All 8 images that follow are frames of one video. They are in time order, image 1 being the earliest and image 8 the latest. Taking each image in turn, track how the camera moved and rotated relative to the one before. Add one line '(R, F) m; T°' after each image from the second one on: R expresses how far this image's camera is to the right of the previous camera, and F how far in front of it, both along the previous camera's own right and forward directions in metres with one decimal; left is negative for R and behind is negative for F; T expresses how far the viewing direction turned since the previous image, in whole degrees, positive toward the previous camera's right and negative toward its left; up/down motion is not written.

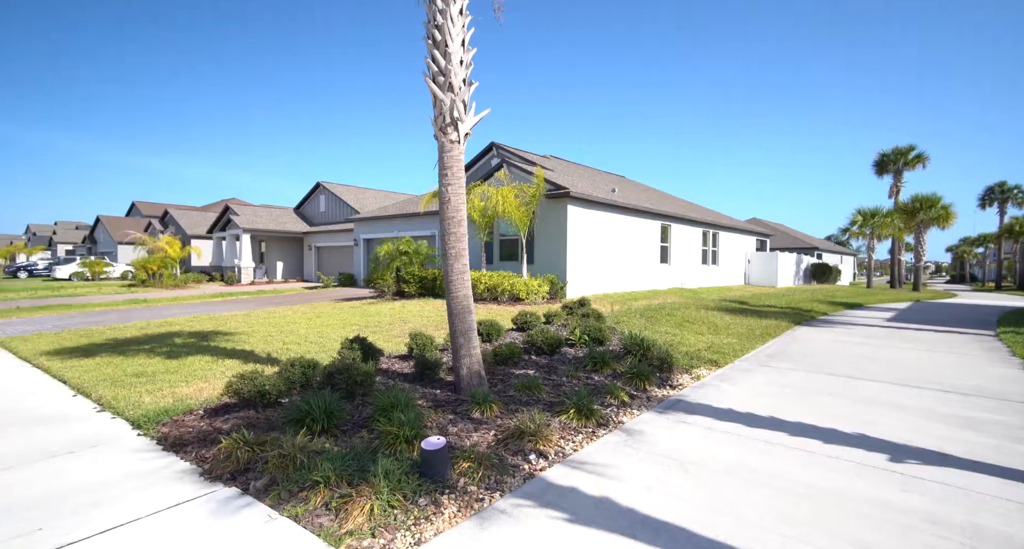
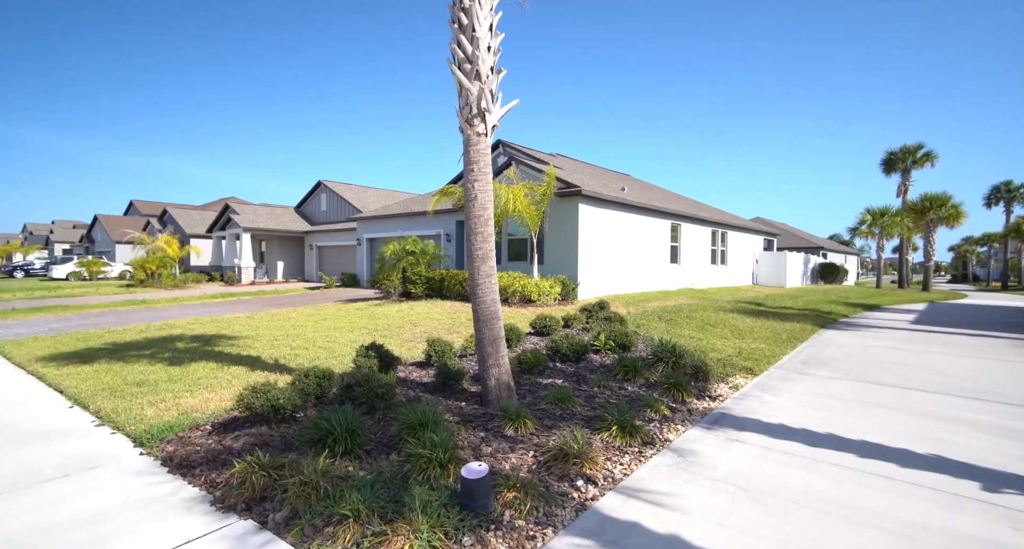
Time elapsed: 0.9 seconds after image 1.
(-0.3, +0.4) m; 0°
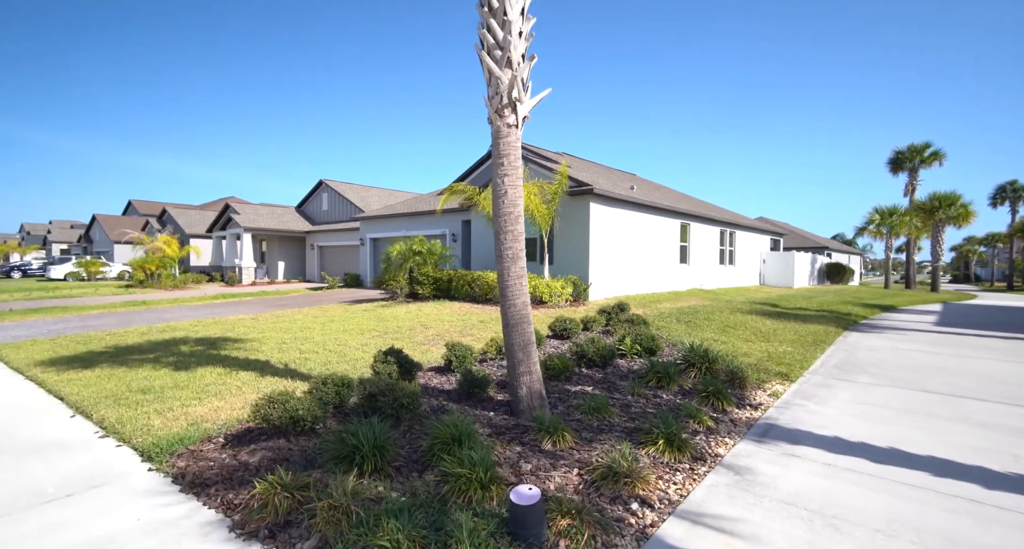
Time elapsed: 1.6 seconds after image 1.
(-0.3, +0.3) m; 0°
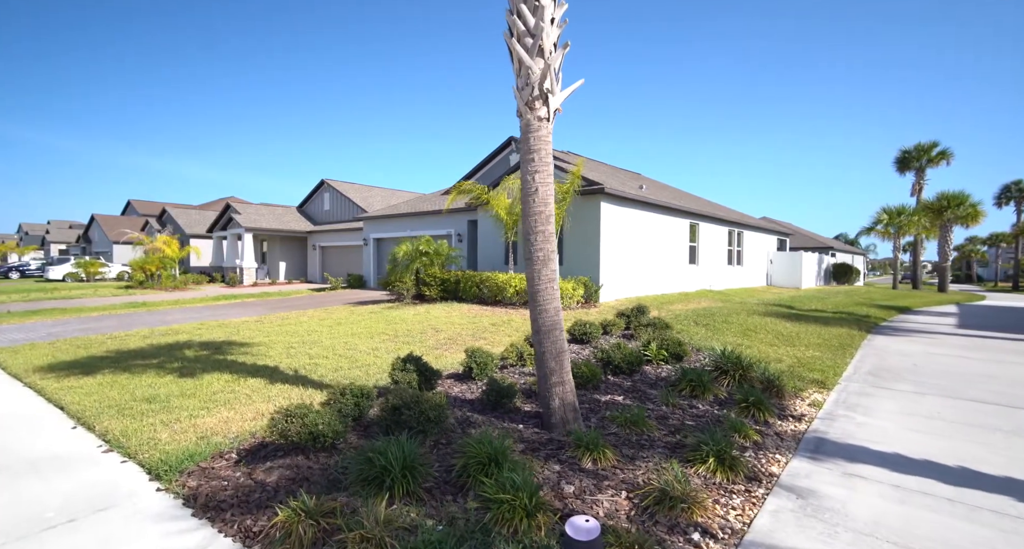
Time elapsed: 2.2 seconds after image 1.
(-0.3, +0.3) m; 0°
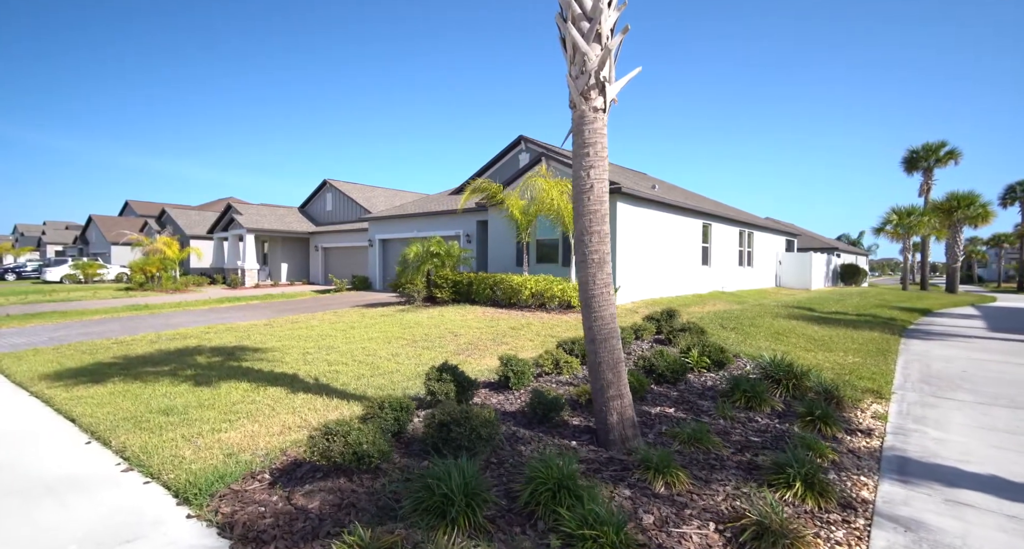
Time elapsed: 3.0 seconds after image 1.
(-0.4, +0.3) m; 0°
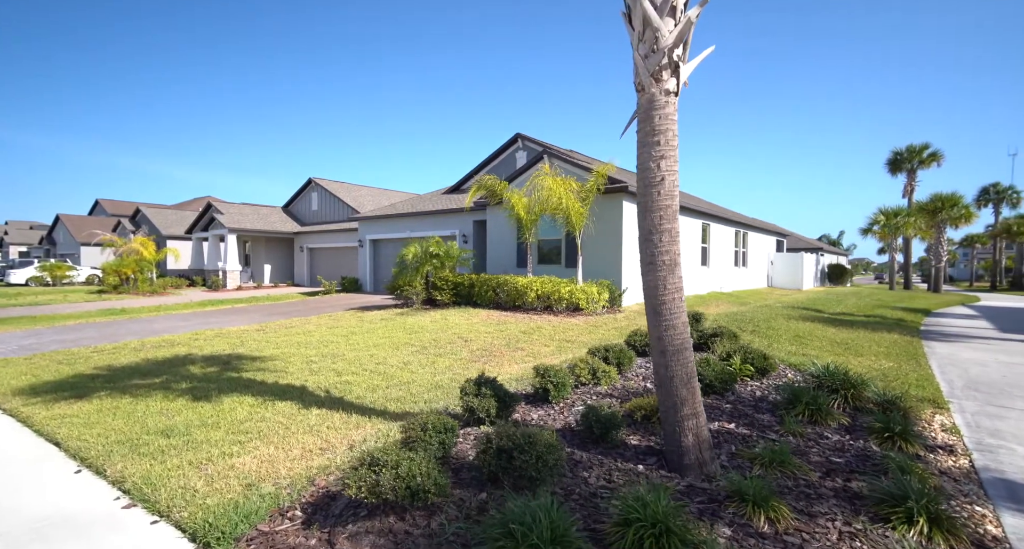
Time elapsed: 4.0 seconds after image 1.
(-0.6, +0.4) m; +2°
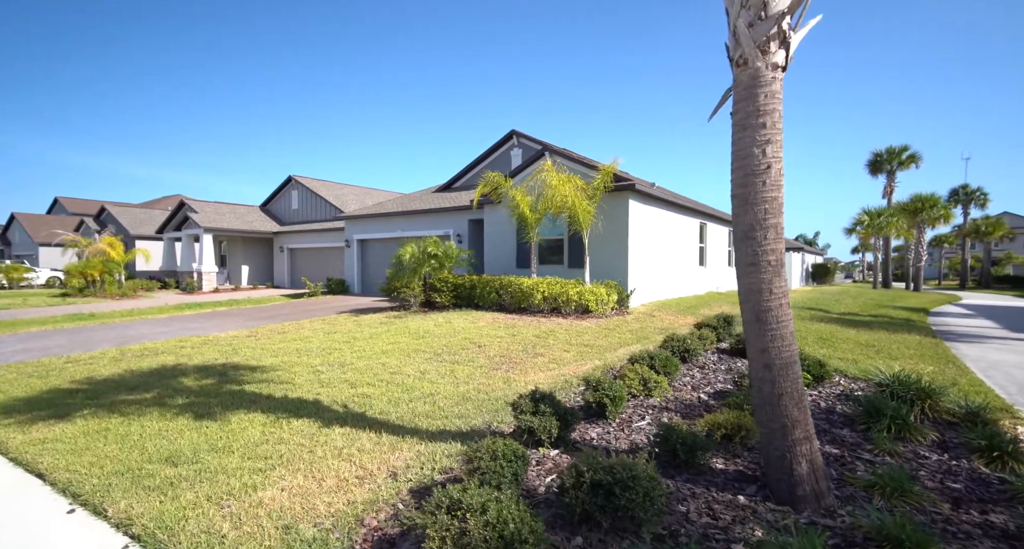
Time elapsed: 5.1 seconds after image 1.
(-0.7, +0.5) m; +3°
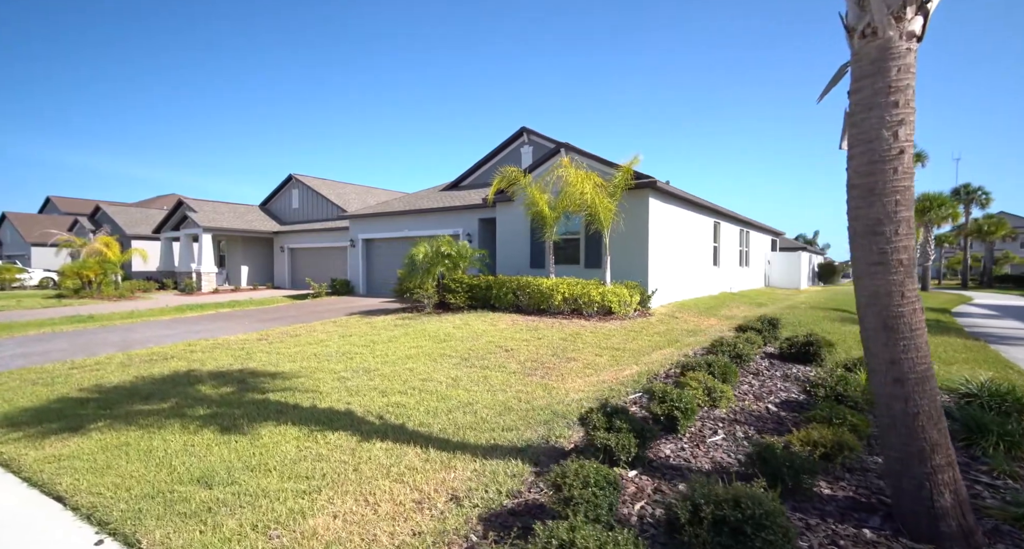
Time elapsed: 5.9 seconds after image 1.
(-0.5, +0.4) m; +1°
